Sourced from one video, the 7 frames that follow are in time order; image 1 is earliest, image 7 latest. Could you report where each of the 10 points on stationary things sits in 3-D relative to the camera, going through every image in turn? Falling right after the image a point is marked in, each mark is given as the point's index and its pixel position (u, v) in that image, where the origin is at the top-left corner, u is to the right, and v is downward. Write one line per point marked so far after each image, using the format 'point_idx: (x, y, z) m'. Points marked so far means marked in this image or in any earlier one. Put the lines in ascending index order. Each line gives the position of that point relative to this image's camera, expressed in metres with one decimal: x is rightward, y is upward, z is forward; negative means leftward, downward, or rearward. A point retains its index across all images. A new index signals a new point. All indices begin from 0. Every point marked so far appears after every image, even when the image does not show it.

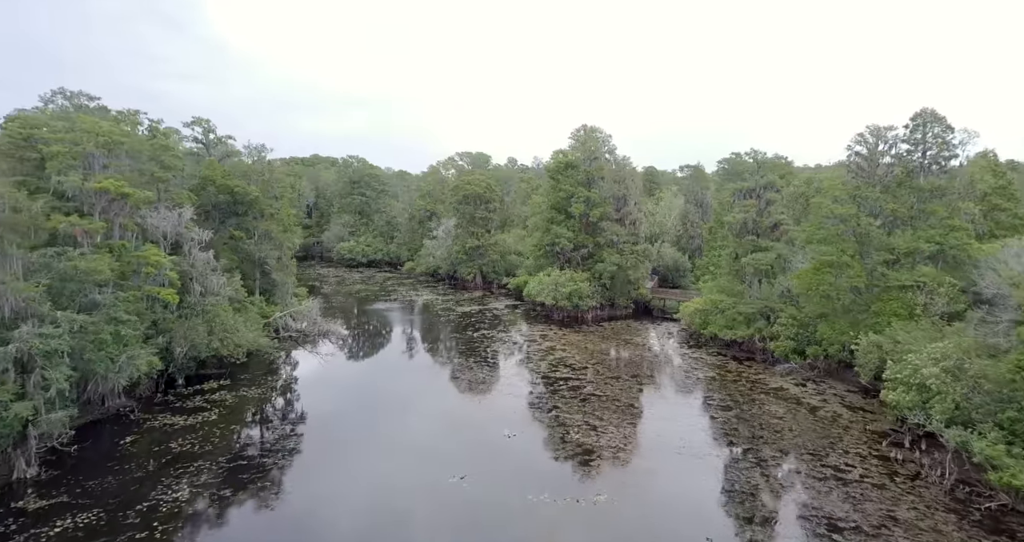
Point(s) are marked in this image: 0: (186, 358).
0: (-10.3, -2.8, +18.9) m
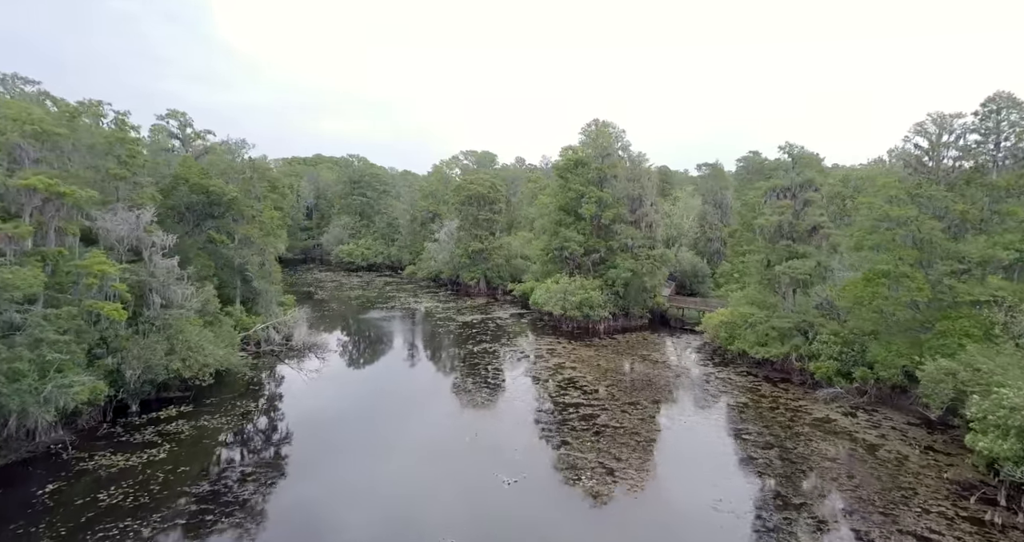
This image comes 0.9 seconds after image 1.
0: (-10.2, -3.1, +16.5) m
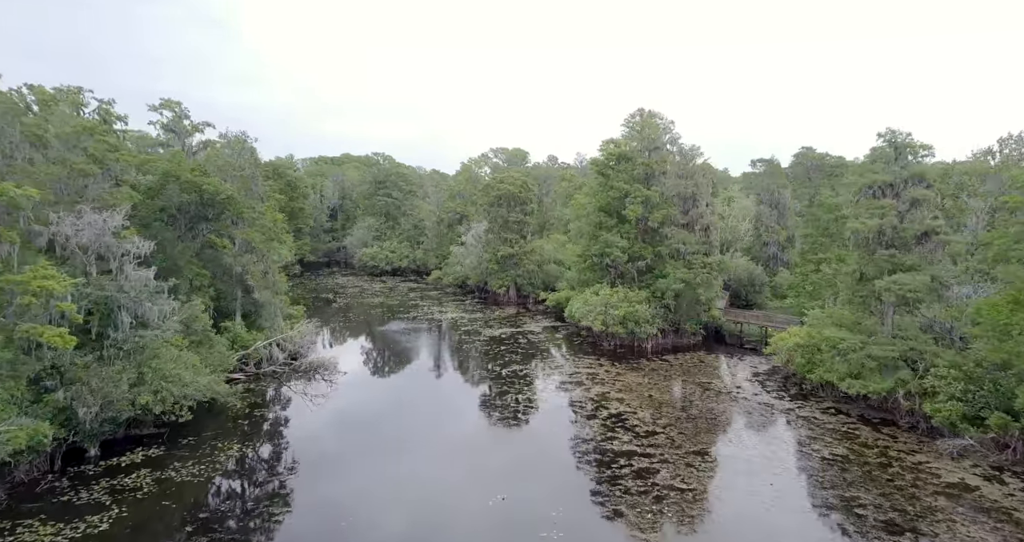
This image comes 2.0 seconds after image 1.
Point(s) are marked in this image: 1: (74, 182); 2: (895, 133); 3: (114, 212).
0: (-9.4, -3.4, +13.7) m
1: (-11.9, +2.4, +16.2) m
2: (+10.3, +3.7, +16.1) m
3: (-10.5, +1.6, +15.8) m
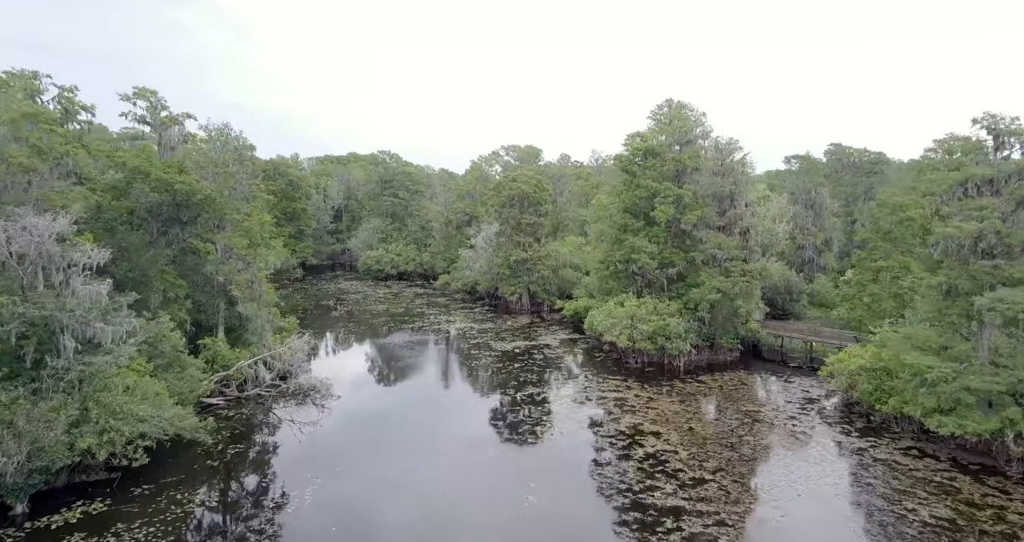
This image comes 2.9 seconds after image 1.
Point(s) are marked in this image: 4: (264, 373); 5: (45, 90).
0: (-9.0, -3.7, +11.2) m
1: (-11.4, +2.1, +13.8) m
2: (+10.8, +3.4, +13.3) m
3: (-10.1, +1.2, +13.3) m
4: (-8.2, -3.4, +19.8) m
5: (-13.3, +5.1, +17.0) m
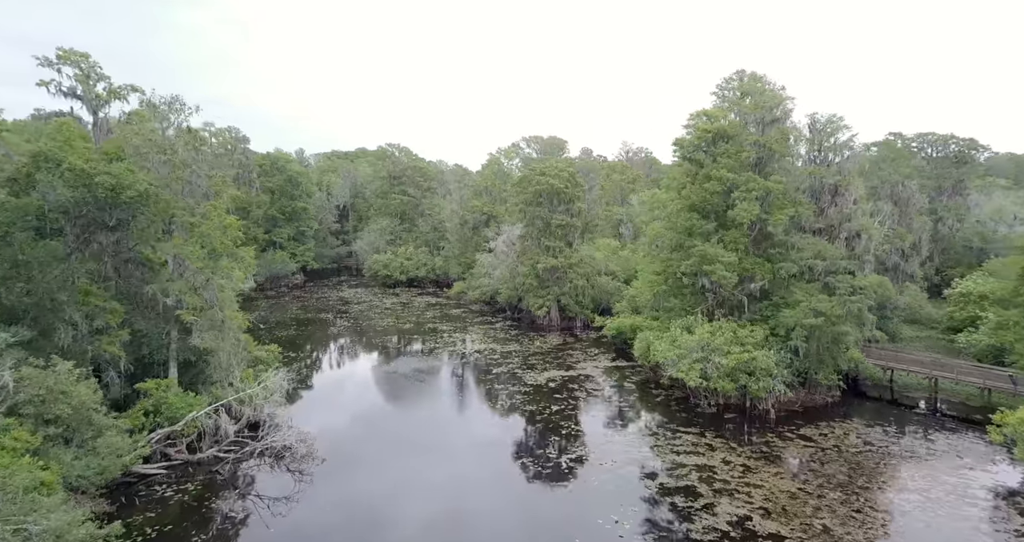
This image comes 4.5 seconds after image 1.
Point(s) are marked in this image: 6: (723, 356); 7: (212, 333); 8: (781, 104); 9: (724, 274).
0: (-8.2, -4.2, +6.4) m
1: (-10.5, +1.6, +9.0) m
2: (+11.6, +2.9, +8.1) m
3: (-9.2, +0.7, +8.6) m
4: (-7.2, -3.8, +15.0) m
5: (-12.4, +4.6, +12.3) m
6: (+6.0, -2.3, +16.8) m
7: (-8.0, -1.6, +15.8) m
8: (+8.3, +5.2, +18.5) m
9: (+6.1, -0.1, +17.3) m
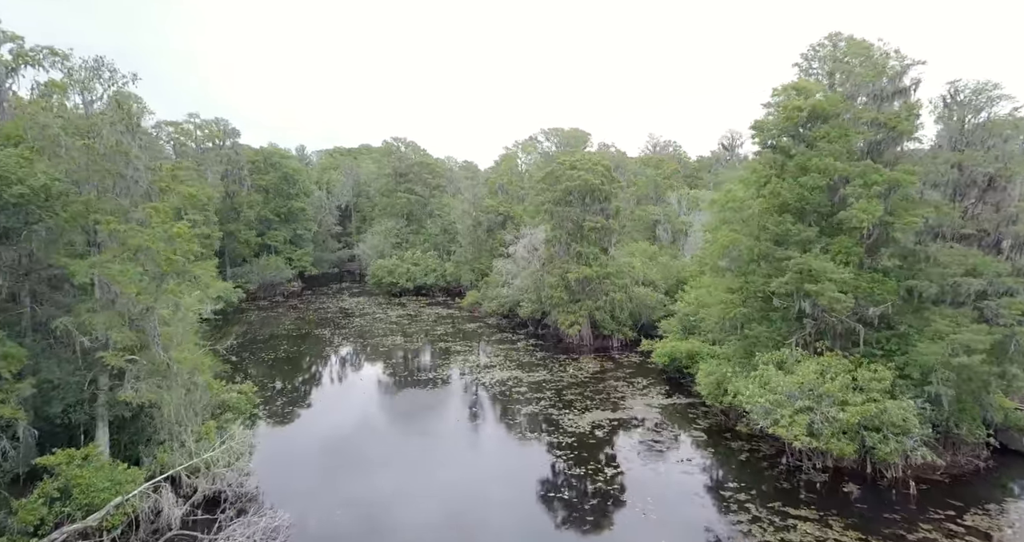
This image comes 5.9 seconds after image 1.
0: (-7.4, -4.7, +2.3) m
1: (-9.7, +1.1, +4.9) m
2: (+12.5, +2.5, +3.7) m
3: (-8.4, +0.2, +4.4) m
4: (-6.3, -4.3, +10.8) m
5: (-11.5, +4.1, +8.2) m
6: (+6.9, -2.8, +12.5) m
7: (-7.0, -2.1, +11.7) m
8: (+9.2, +4.7, +14.1) m
9: (+7.1, -0.5, +13.0) m
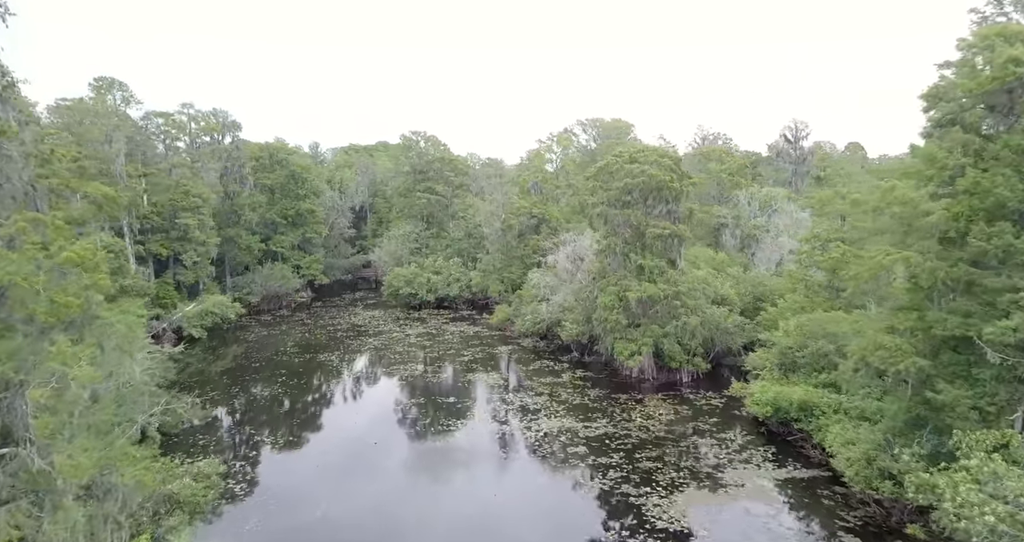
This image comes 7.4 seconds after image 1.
0: (-6.5, -5.4, -2.2) m
1: (-8.8, +0.4, +0.5) m
2: (+13.4, +1.9, -1.4) m
3: (-7.4, -0.4, -0.1) m
4: (-5.1, -5.0, +6.3) m
5: (-10.5, +3.5, +3.8) m
6: (+8.1, -3.4, +7.6) m
7: (-5.9, -2.7, +7.1) m
8: (+10.4, +4.1, +9.1) m
9: (+8.2, -1.1, +8.0) m
